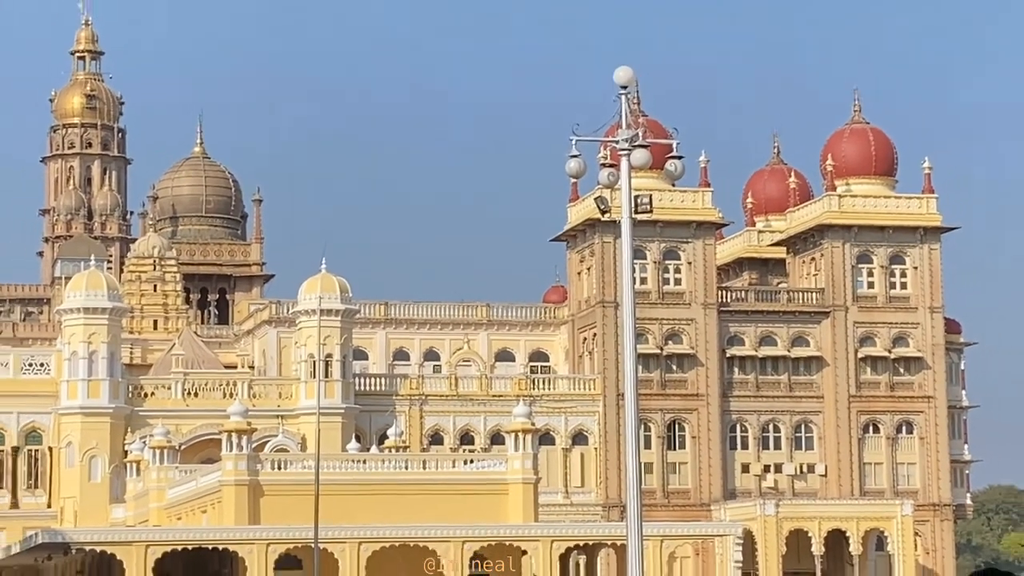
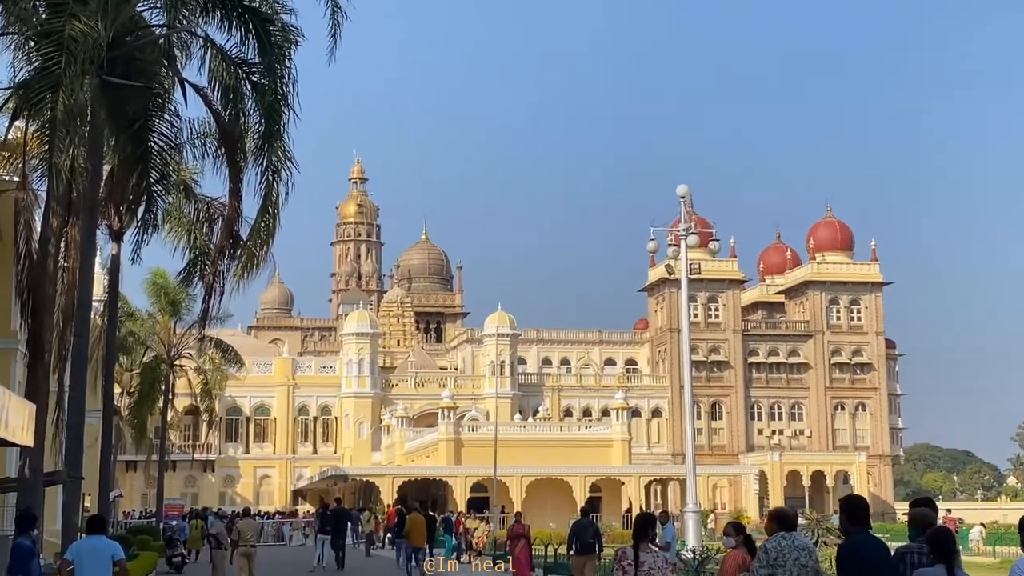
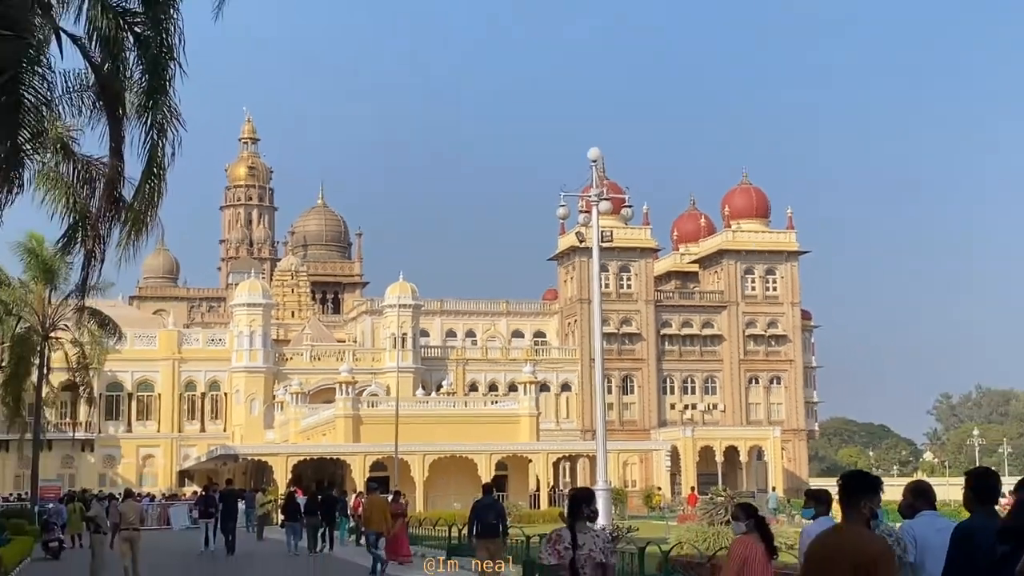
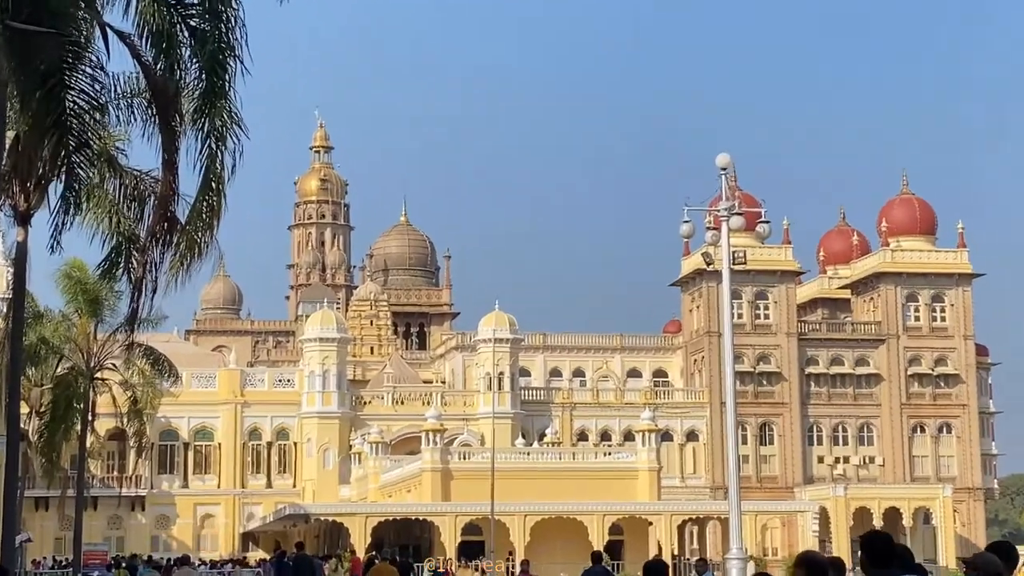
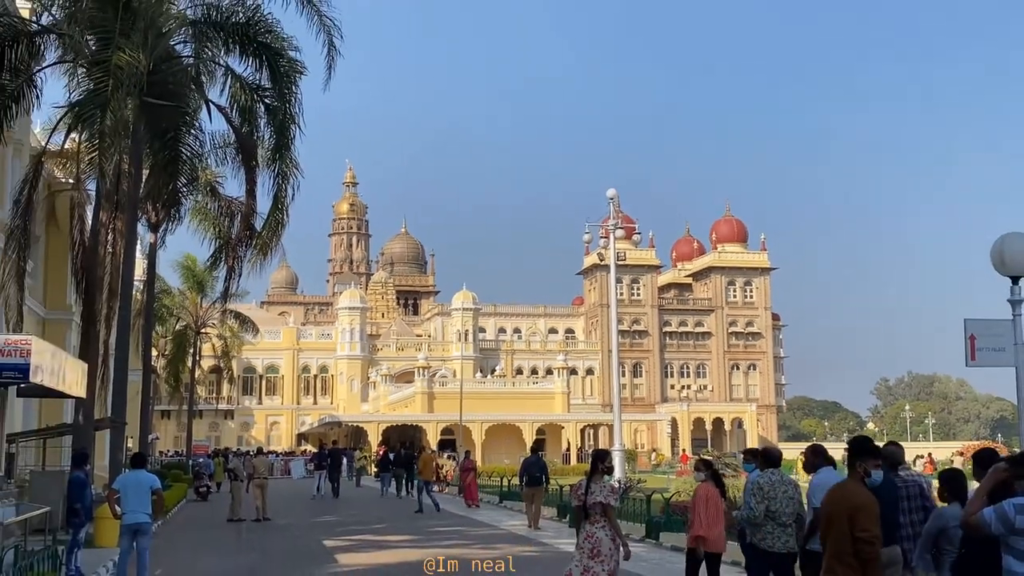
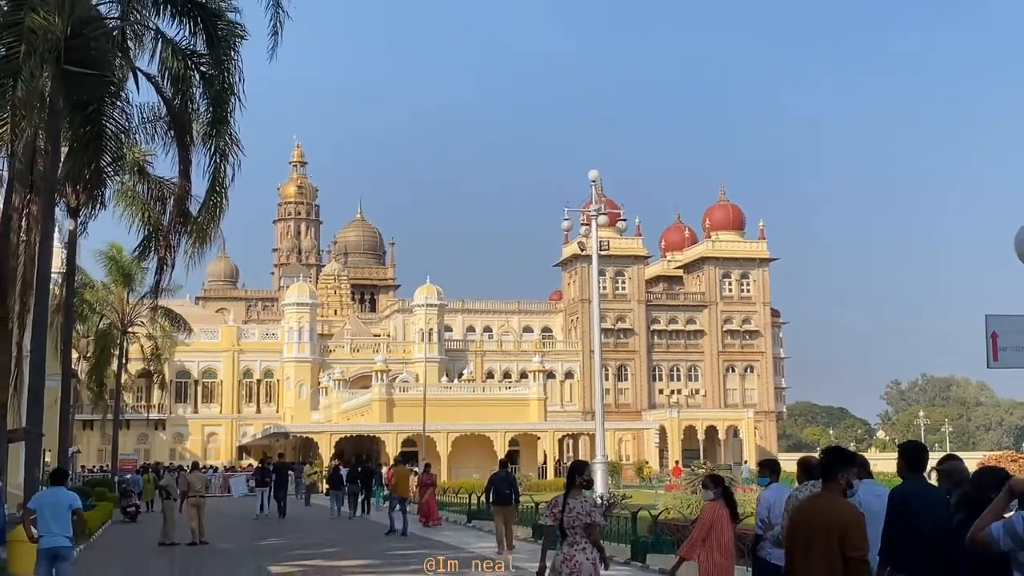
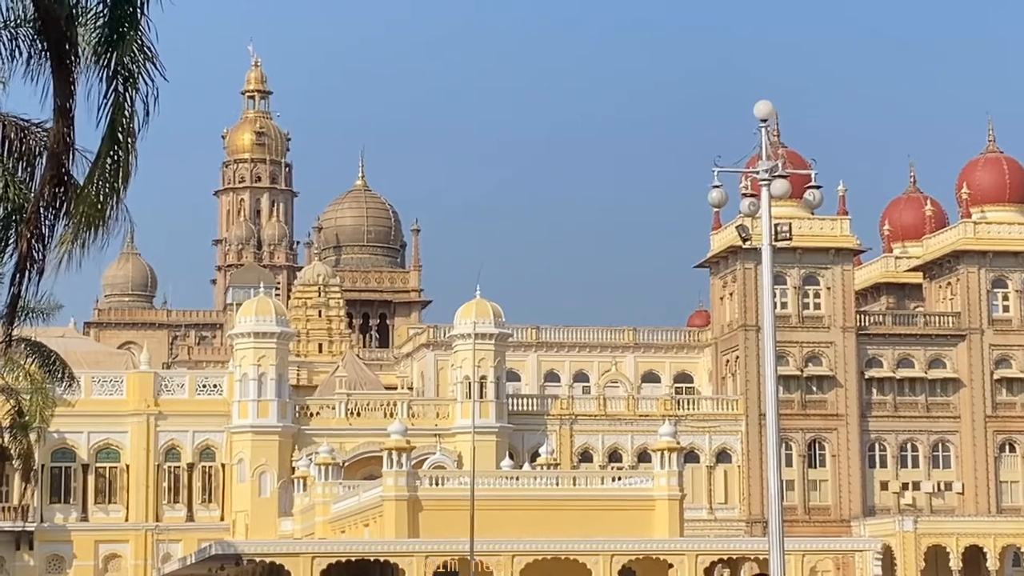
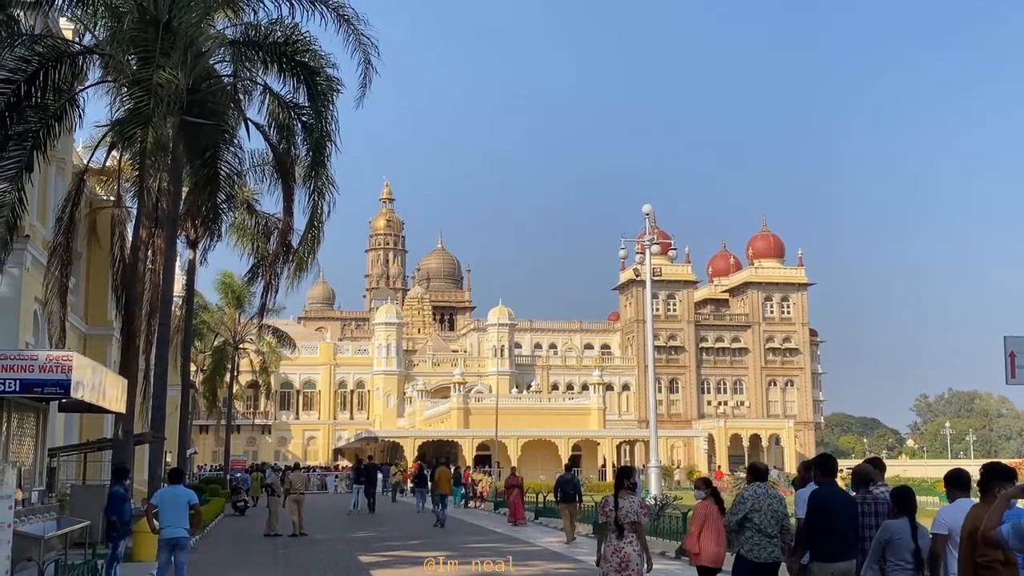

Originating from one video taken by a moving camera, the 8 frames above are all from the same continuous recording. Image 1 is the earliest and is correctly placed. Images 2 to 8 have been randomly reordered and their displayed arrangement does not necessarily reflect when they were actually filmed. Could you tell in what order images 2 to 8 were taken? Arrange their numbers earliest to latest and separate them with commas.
3, 6, 5, 8, 2, 4, 7
